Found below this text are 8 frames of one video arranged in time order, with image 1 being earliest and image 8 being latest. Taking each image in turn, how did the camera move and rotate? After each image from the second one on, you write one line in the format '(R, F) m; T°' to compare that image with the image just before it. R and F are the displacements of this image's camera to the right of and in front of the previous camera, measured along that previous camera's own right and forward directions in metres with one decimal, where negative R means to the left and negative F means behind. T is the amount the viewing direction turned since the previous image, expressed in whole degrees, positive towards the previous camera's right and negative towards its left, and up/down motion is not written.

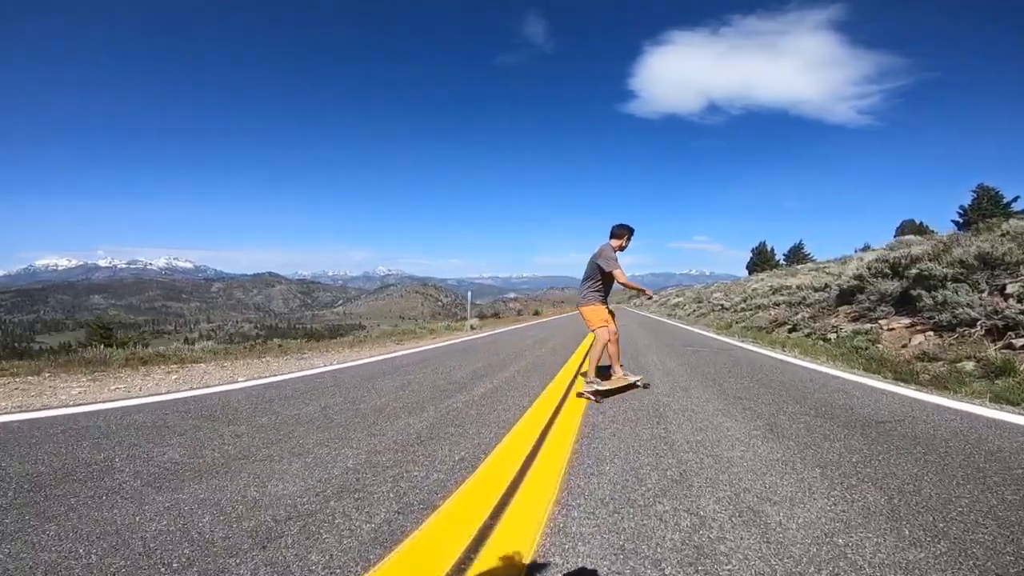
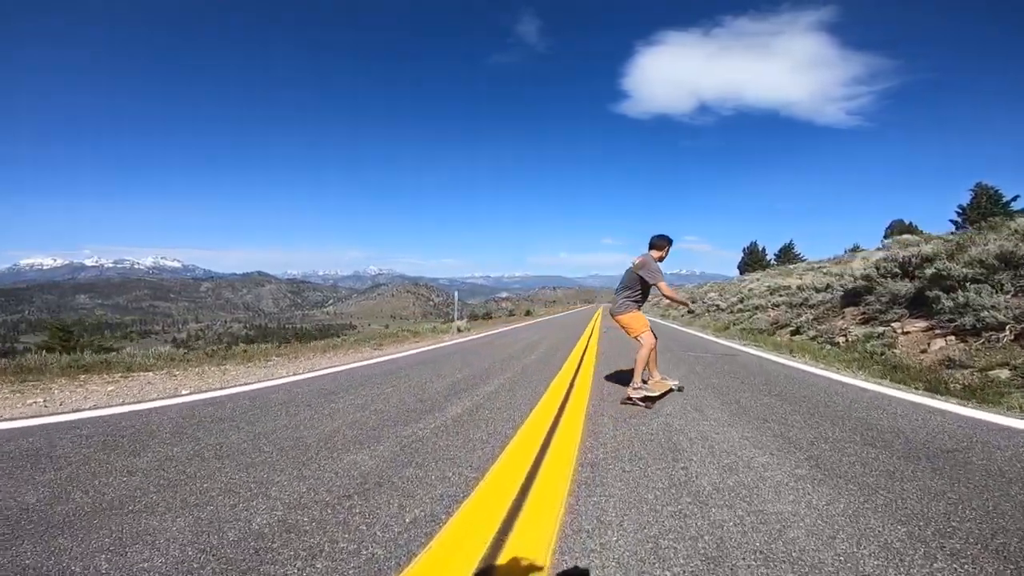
(+0.1, +0.9) m; +1°
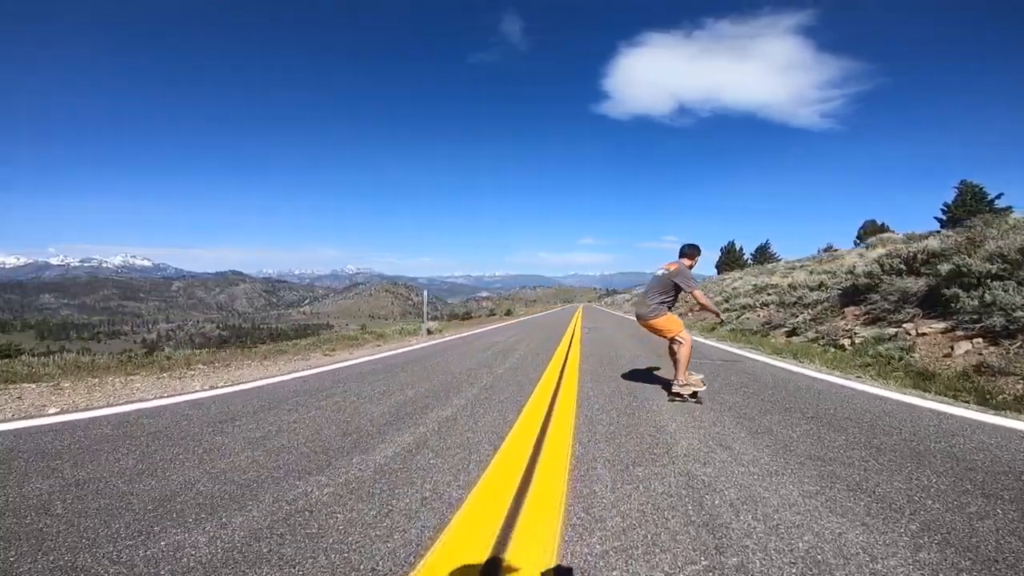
(+0.2, +1.4) m; +2°
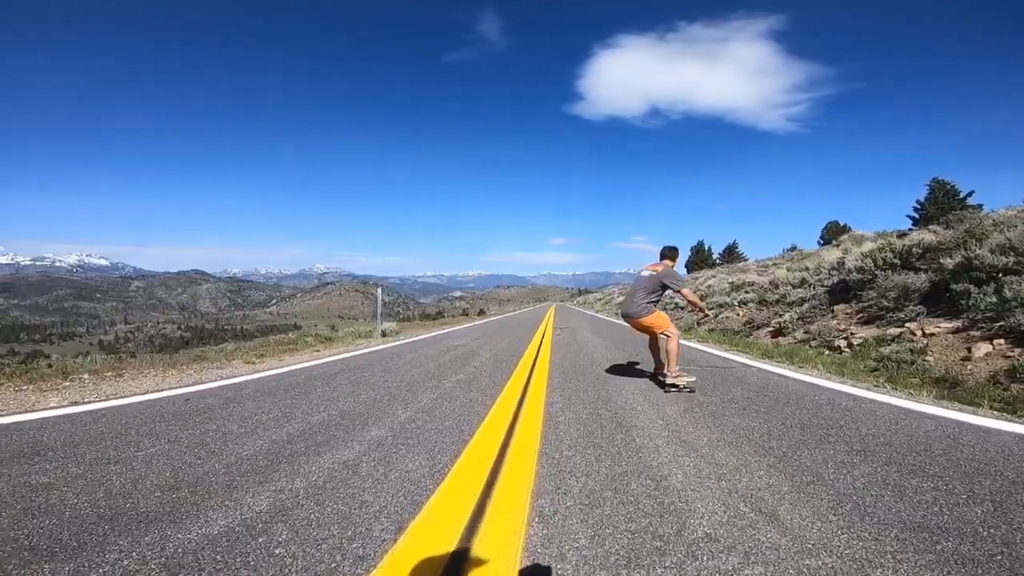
(+0.2, +1.4) m; +3°
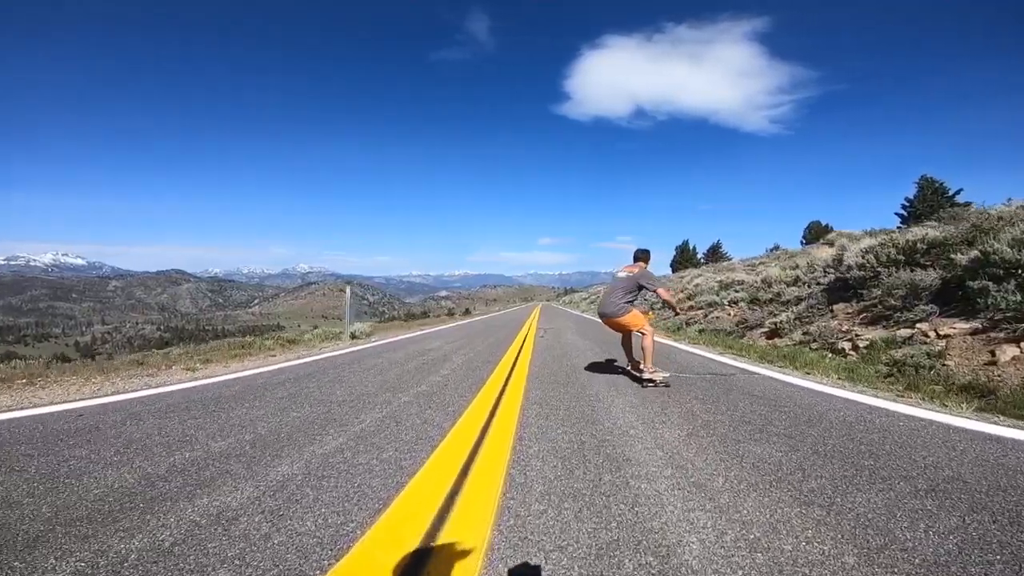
(+0.2, +0.9) m; +1°
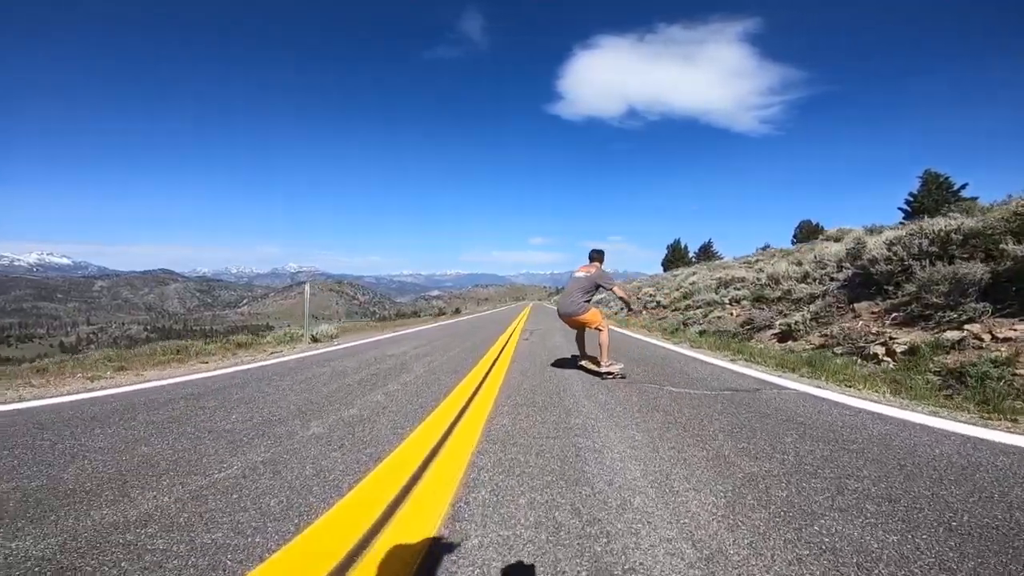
(+0.3, +1.4) m; +1°
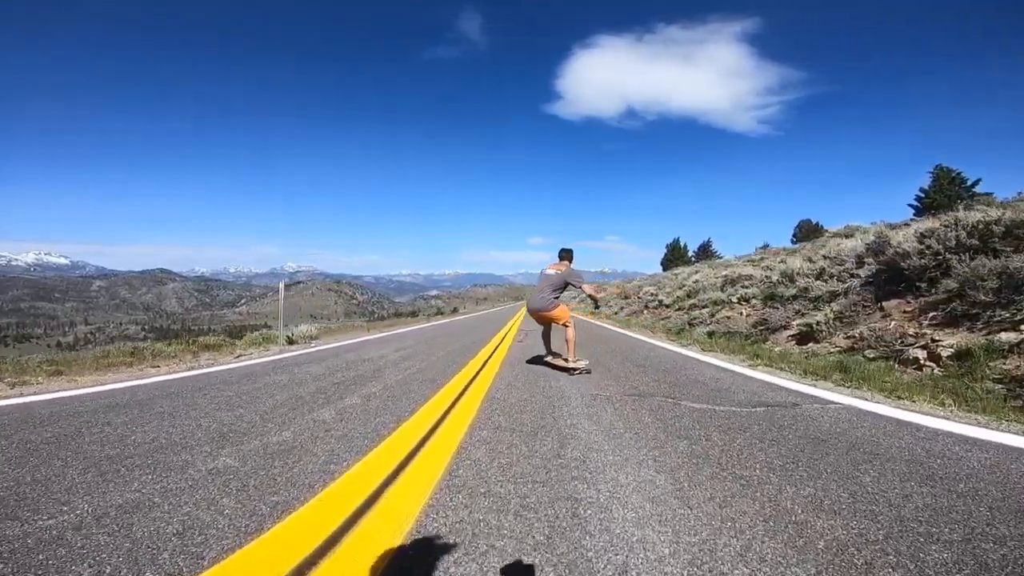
(+0.1, +0.9) m; 0°
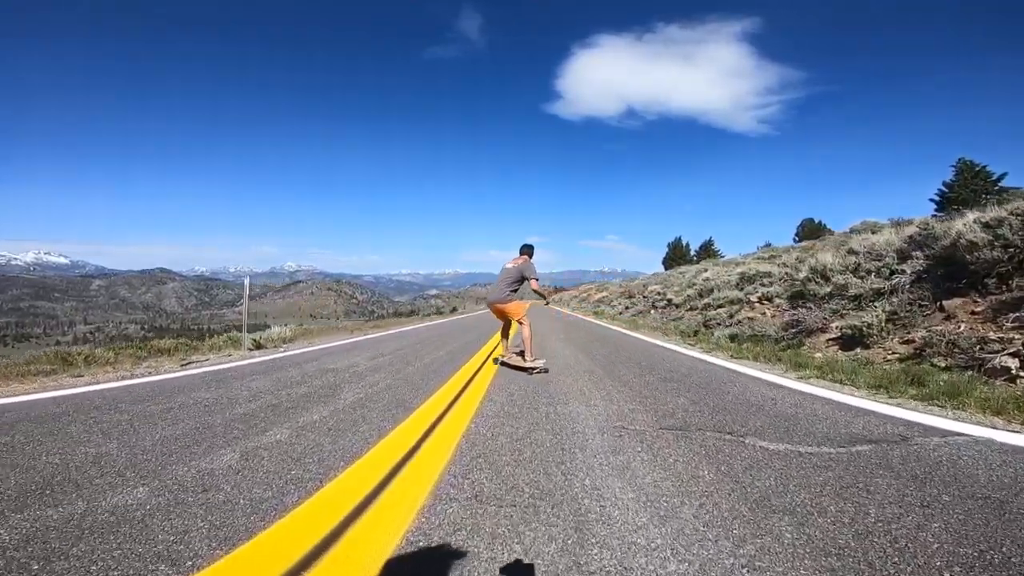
(0.0, +1.3) m; 0°
